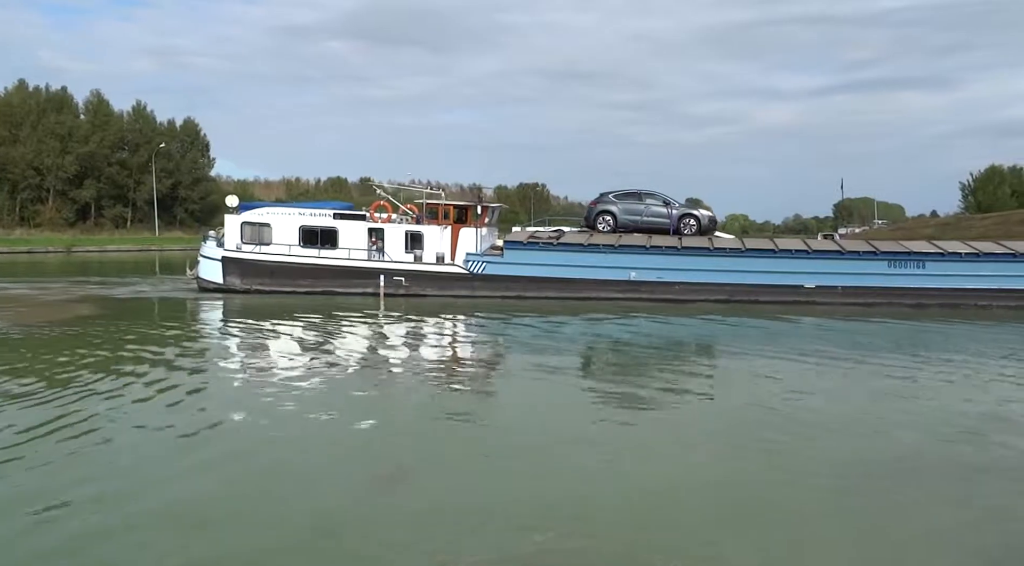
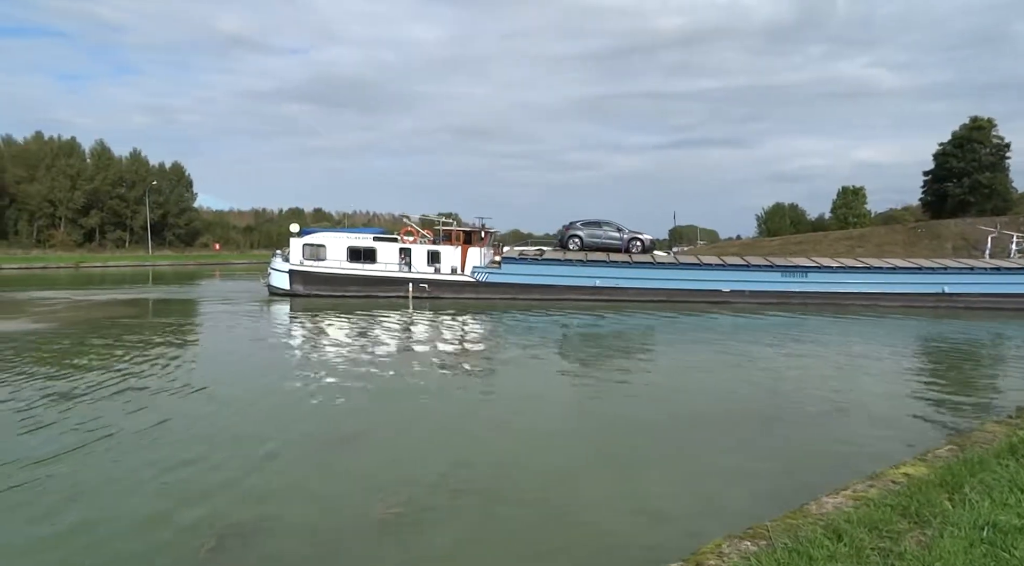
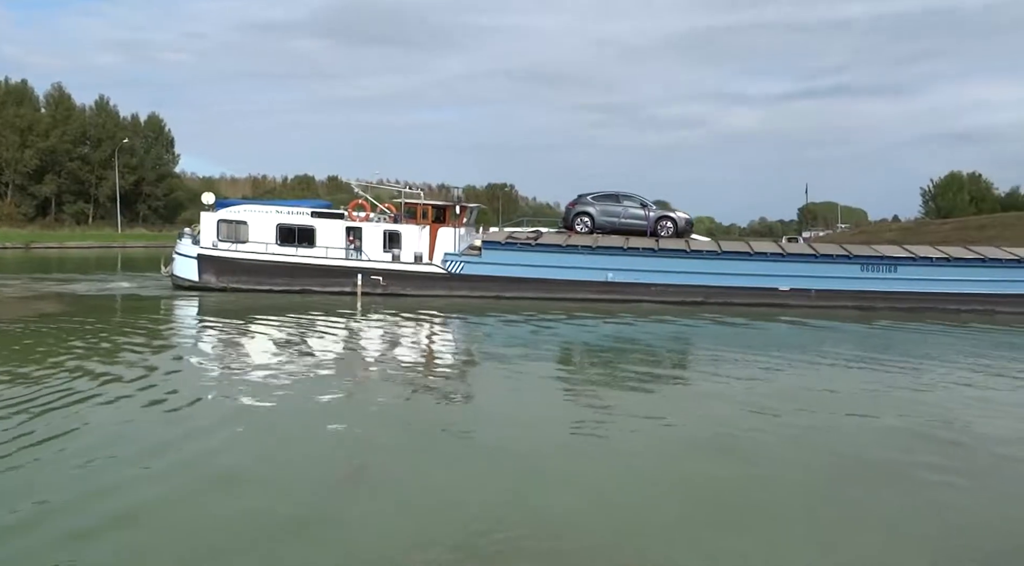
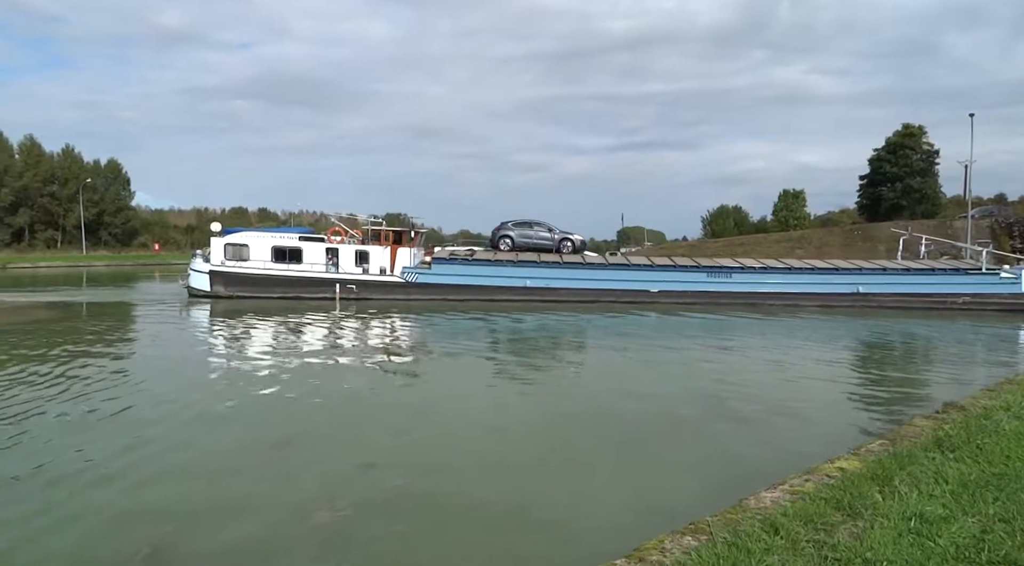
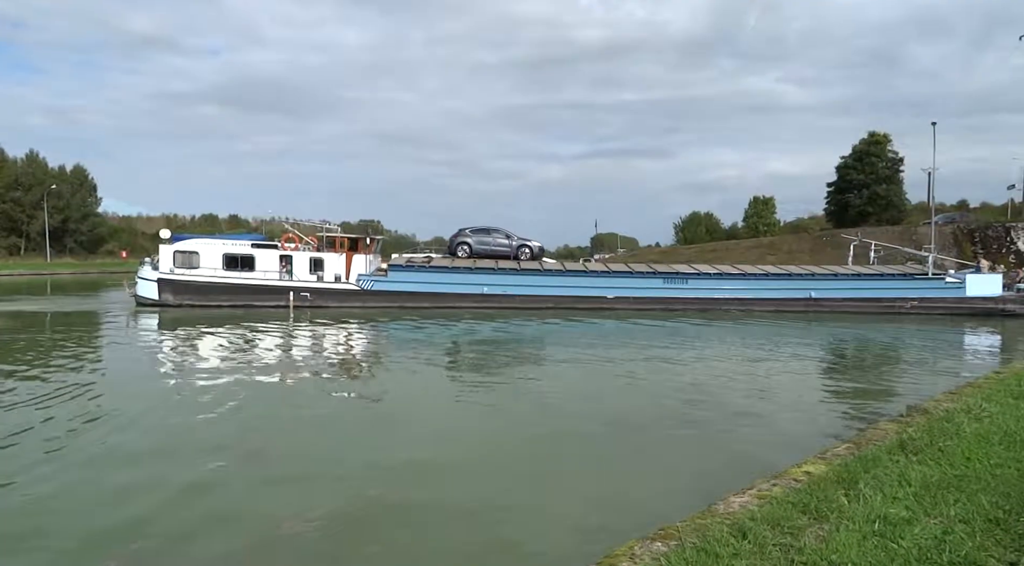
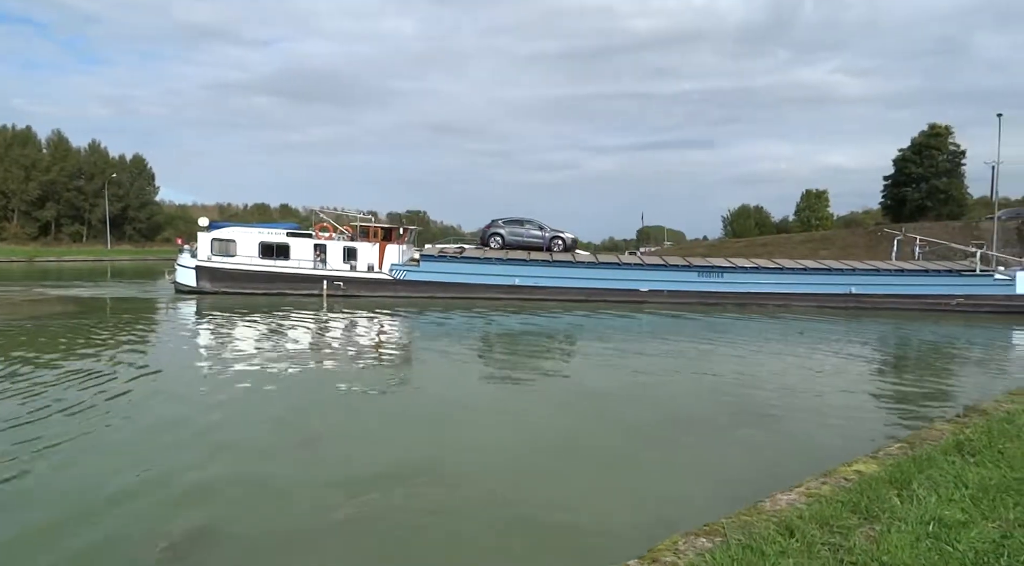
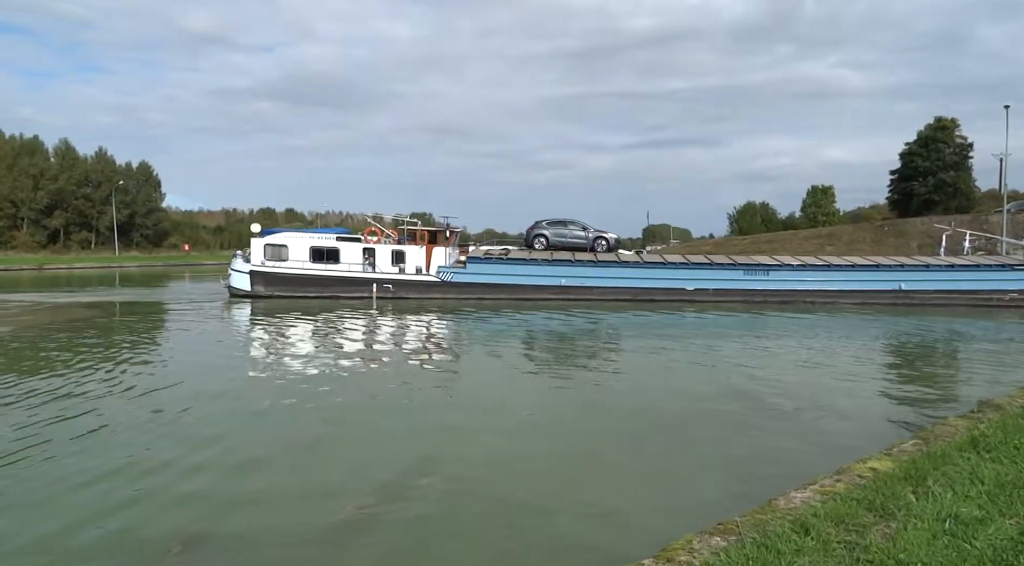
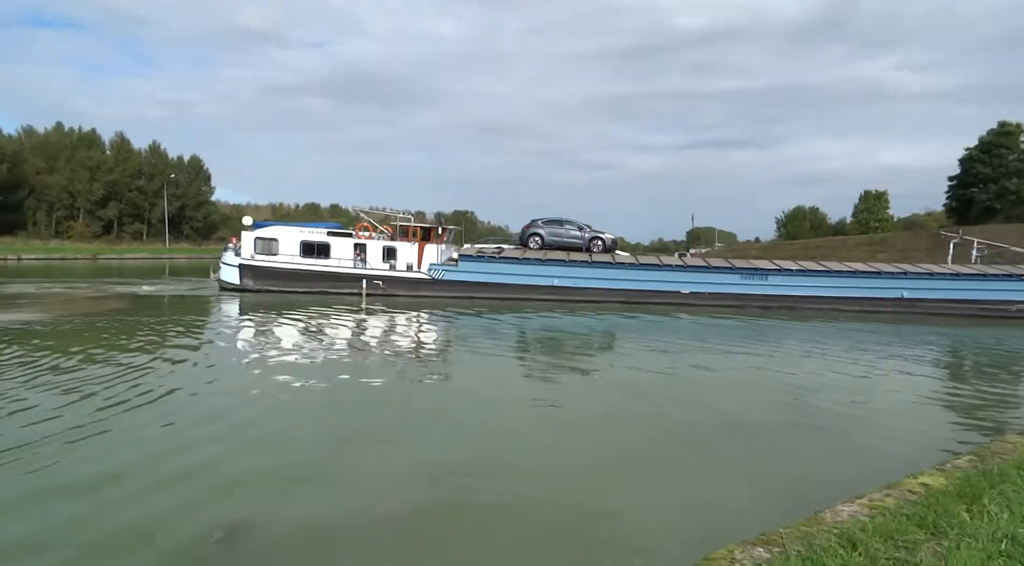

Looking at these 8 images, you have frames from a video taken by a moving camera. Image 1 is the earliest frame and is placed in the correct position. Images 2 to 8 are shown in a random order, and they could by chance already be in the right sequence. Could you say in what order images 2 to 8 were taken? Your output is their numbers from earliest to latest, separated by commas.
3, 8, 6, 5, 4, 7, 2
